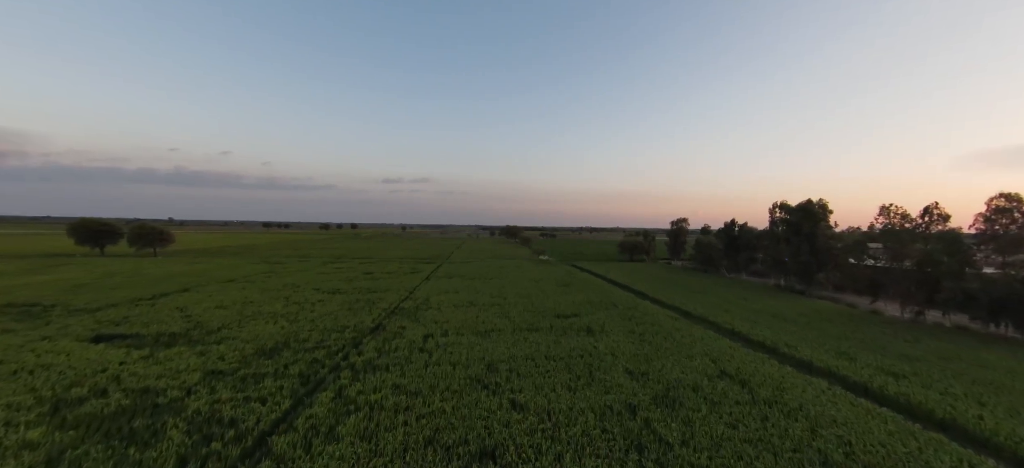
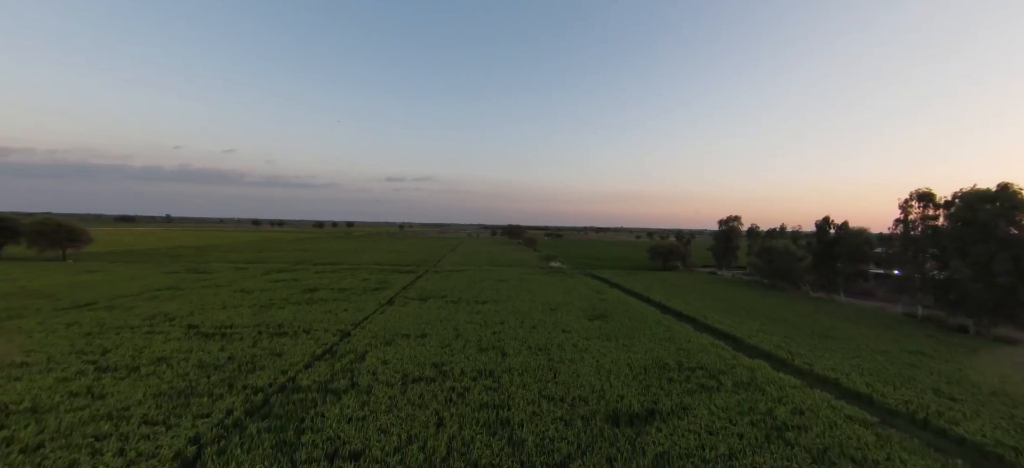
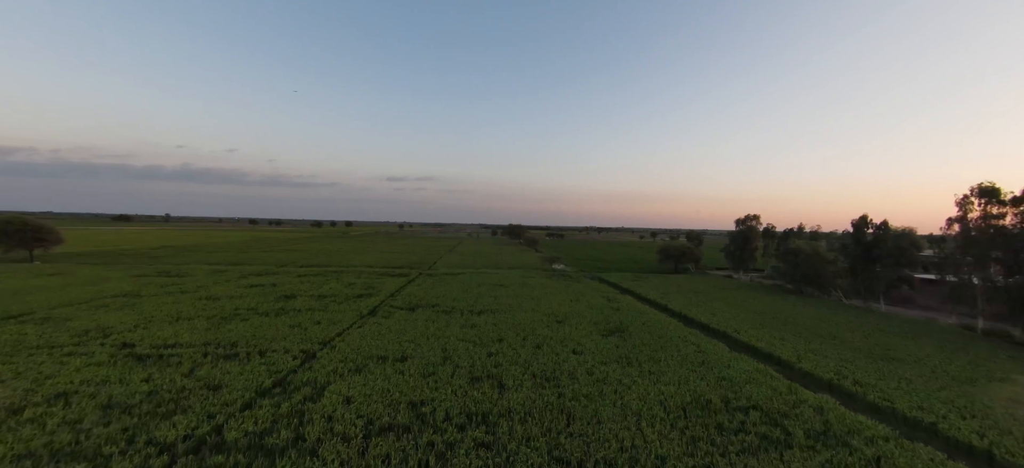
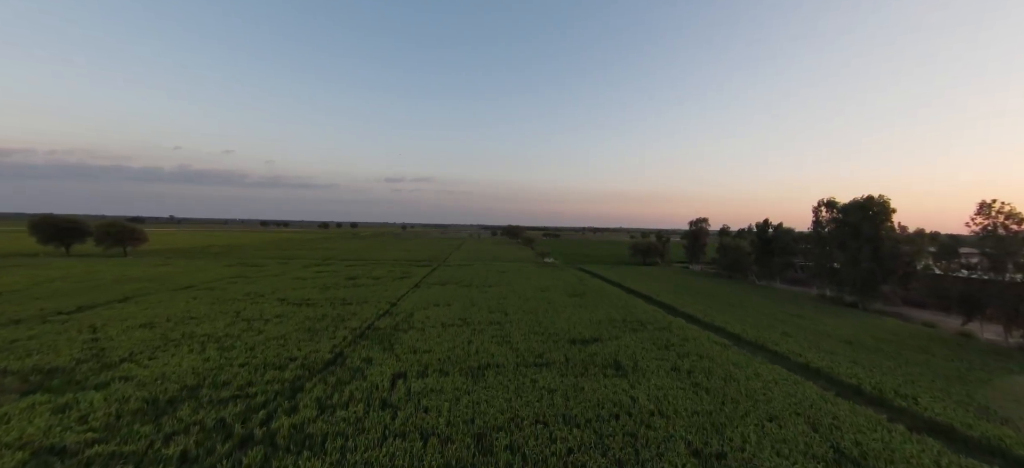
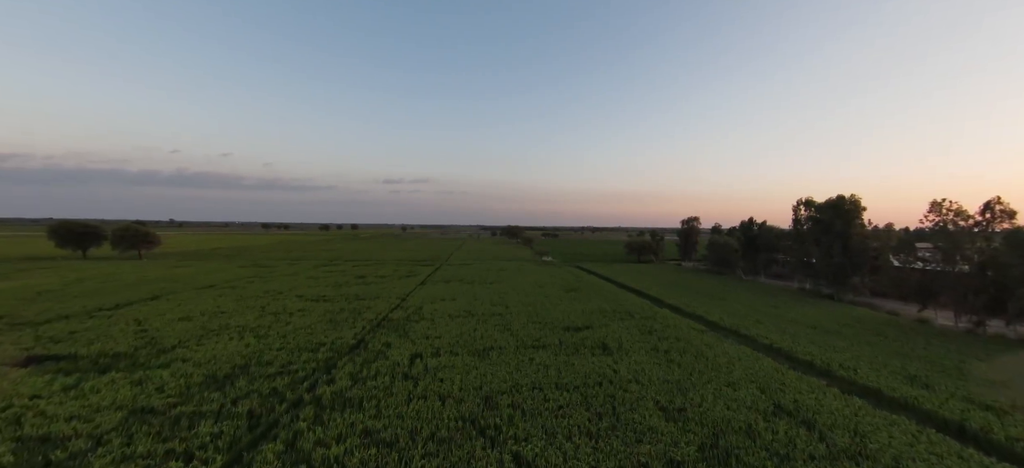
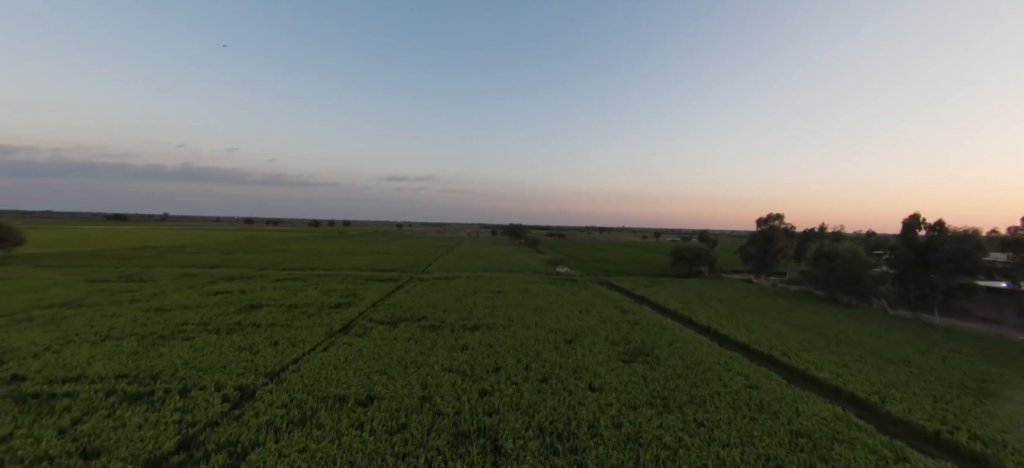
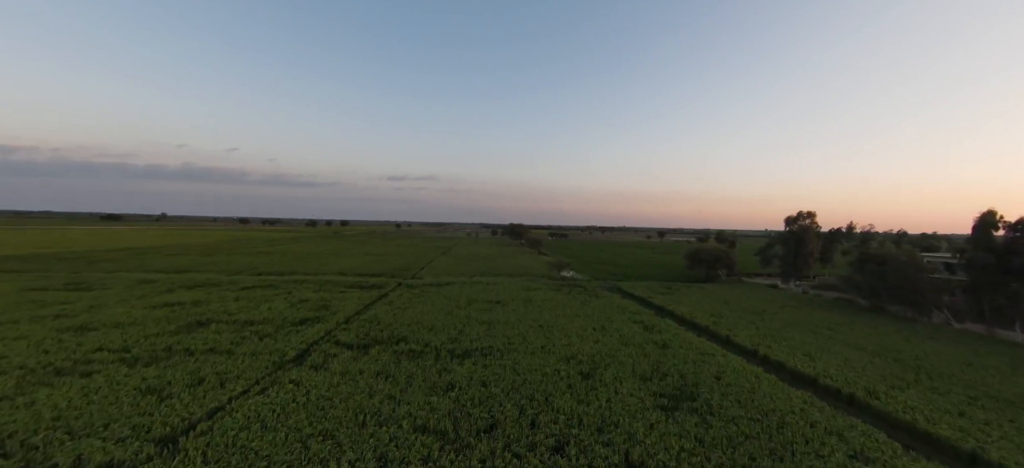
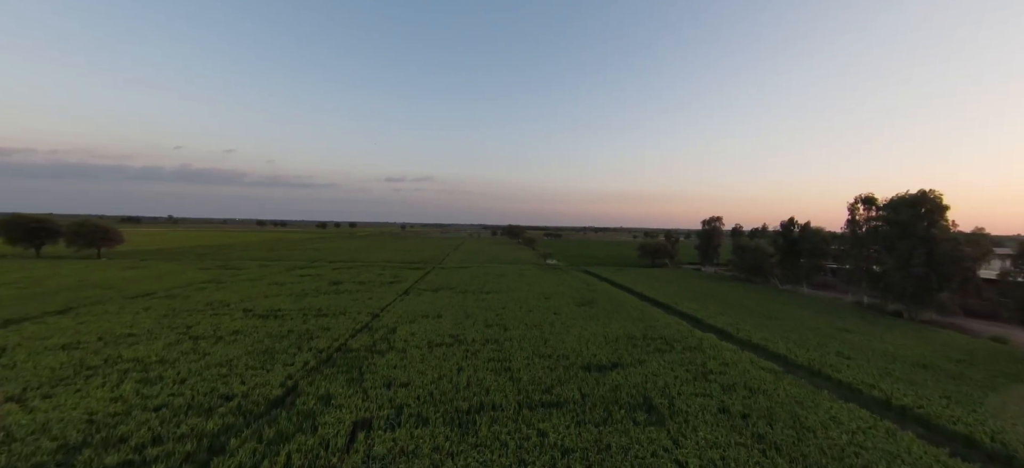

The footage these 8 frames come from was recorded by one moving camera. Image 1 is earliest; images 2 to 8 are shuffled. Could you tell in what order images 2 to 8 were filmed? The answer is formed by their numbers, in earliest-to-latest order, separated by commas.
5, 4, 8, 2, 3, 6, 7
